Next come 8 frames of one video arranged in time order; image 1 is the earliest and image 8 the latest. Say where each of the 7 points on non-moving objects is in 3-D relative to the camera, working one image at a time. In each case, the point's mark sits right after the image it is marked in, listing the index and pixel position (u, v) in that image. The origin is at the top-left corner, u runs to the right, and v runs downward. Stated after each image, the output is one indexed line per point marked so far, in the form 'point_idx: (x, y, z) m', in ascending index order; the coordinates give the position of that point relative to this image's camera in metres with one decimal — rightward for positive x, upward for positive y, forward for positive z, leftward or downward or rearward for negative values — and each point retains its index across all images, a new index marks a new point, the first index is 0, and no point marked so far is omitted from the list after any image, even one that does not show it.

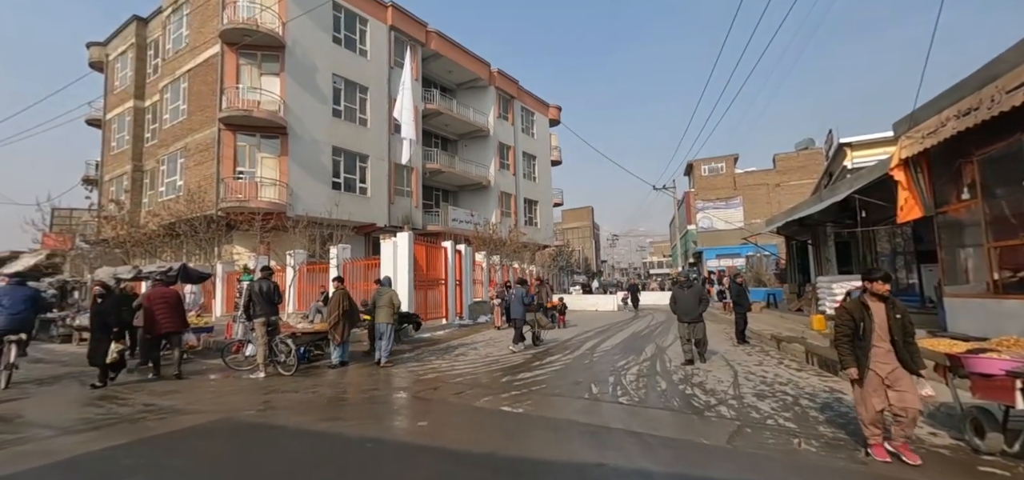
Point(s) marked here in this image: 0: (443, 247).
0: (-2.6, -0.2, +17.3) m
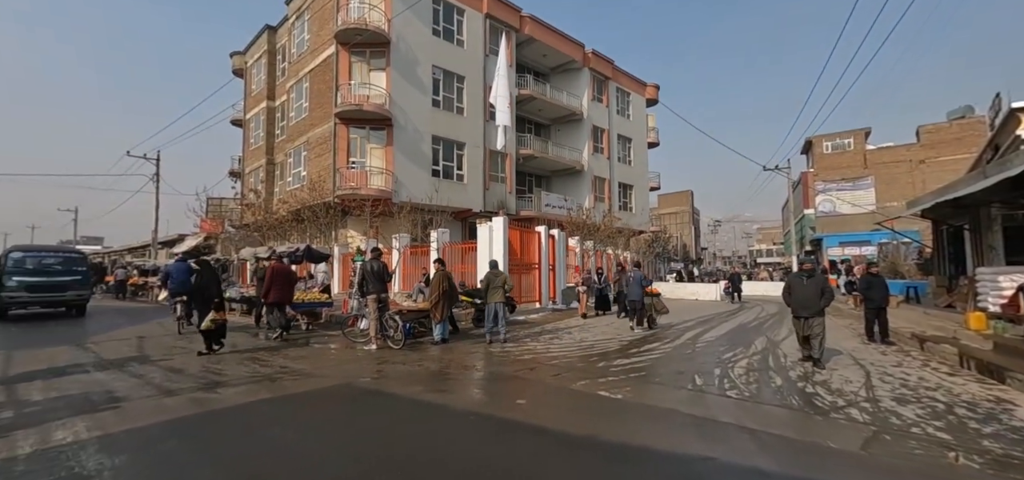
0: (+0.9, +0.3, +17.5) m
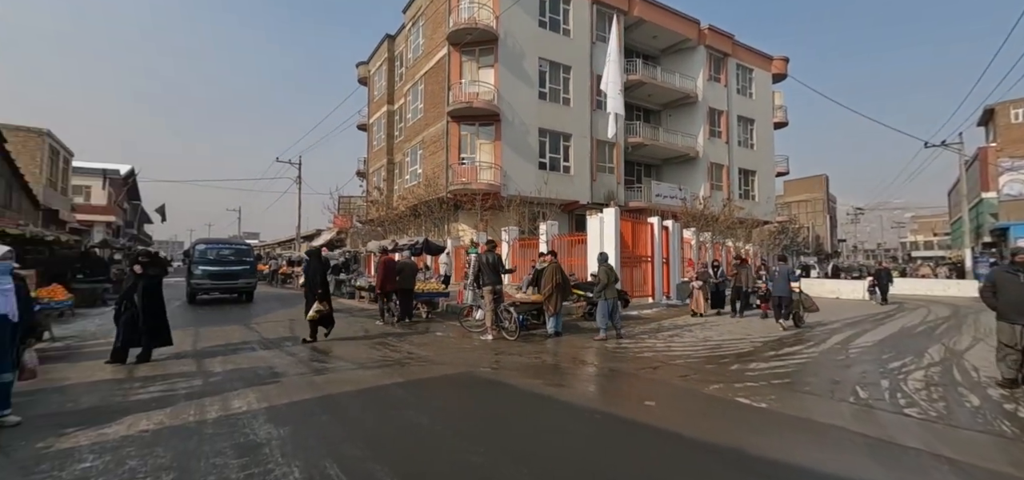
0: (+4.9, +0.6, +16.7) m
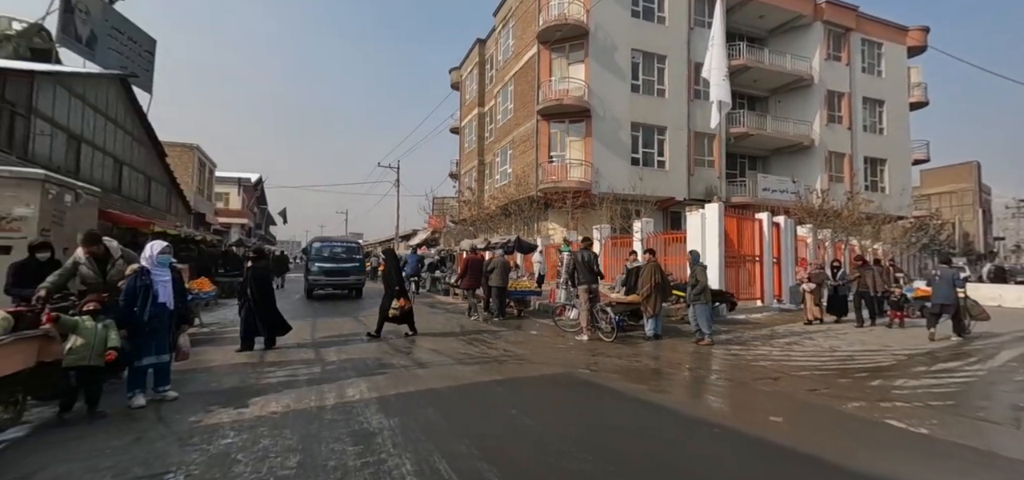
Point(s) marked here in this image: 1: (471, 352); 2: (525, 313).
0: (+8.0, +0.7, +15.3) m
1: (-0.7, -1.9, +7.9) m
2: (+0.4, -2.2, +14.3) m
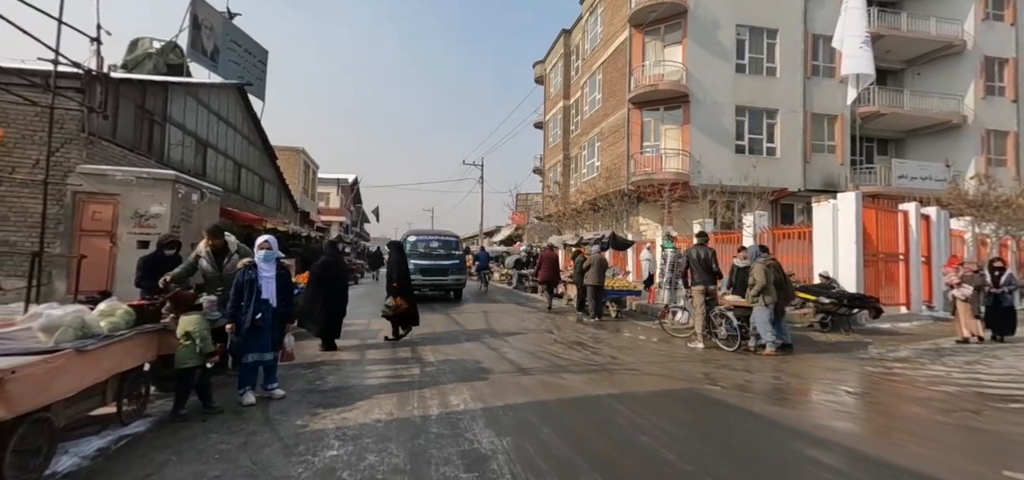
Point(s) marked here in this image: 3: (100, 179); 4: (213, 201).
0: (+10.8, +0.8, +13.0) m
1: (+1.0, -1.8, +7.3) m
2: (+3.1, -2.1, +13.3) m
3: (-8.6, +1.3, +9.8) m
4: (-8.0, +1.0, +12.5) m
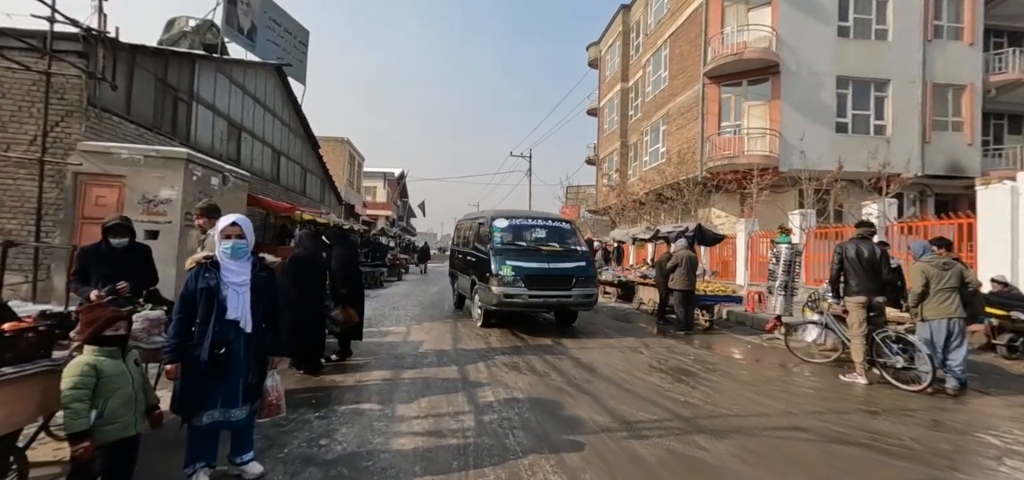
0: (+12.3, +0.9, +9.8) m
1: (+1.9, -1.7, +5.0) m
2: (+4.7, -1.9, +10.9) m
3: (-7.3, +1.5, +8.4) m
4: (-6.5, +1.3, +11.1) m
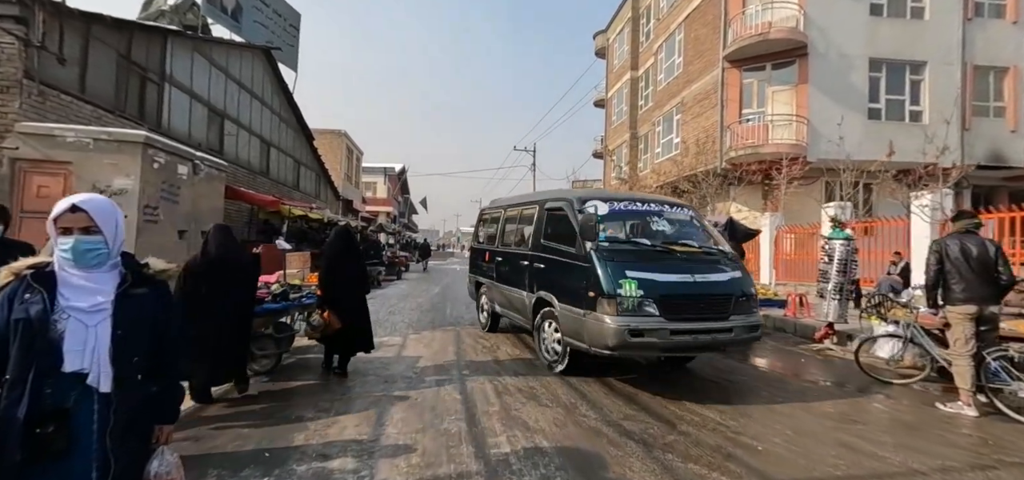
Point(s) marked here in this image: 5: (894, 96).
0: (+12.5, +1.0, +8.5) m
1: (+2.1, -1.7, +3.8) m
2: (+4.9, -1.8, +9.6) m
3: (-7.1, +1.5, +7.2) m
4: (-6.3, +1.3, +9.8) m
5: (+13.5, +5.1, +16.5) m
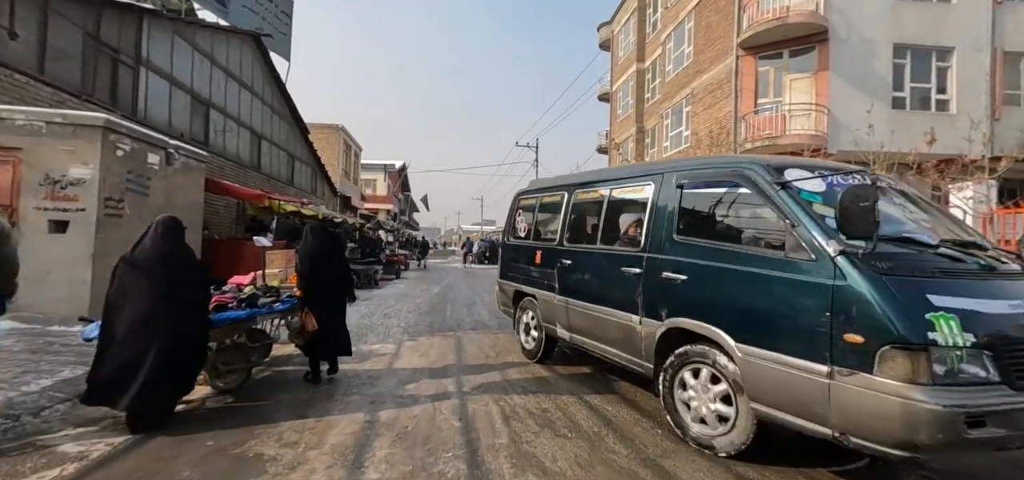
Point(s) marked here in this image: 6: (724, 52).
0: (+12.6, +1.1, +7.6) m
1: (+2.2, -1.6, +3.0) m
2: (+5.0, -1.8, +8.8) m
3: (-7.0, +1.6, +6.4) m
4: (-6.2, +1.4, +9.0) m
5: (+13.6, +5.2, +15.6) m
6: (+8.2, +7.3, +18.0) m
